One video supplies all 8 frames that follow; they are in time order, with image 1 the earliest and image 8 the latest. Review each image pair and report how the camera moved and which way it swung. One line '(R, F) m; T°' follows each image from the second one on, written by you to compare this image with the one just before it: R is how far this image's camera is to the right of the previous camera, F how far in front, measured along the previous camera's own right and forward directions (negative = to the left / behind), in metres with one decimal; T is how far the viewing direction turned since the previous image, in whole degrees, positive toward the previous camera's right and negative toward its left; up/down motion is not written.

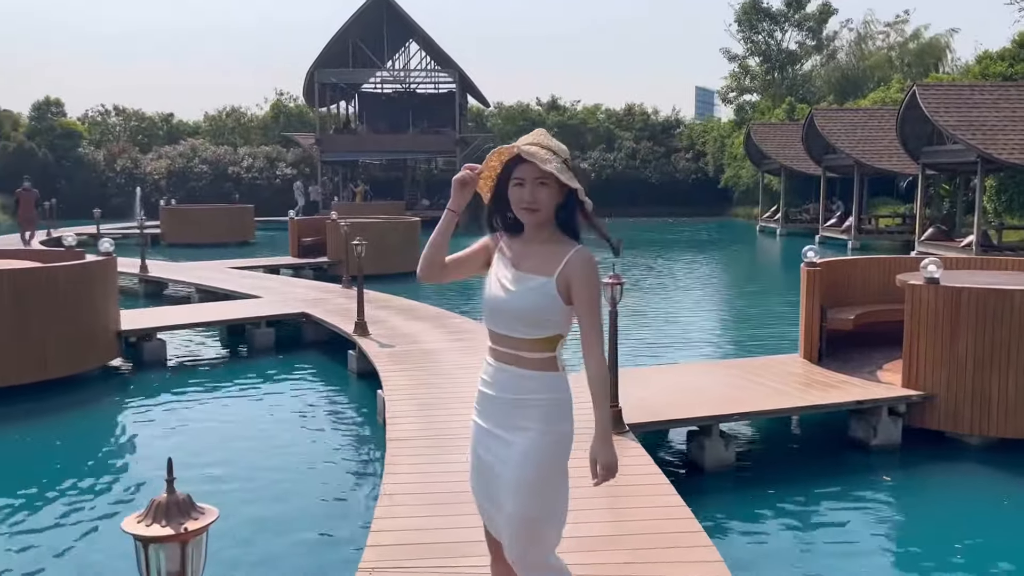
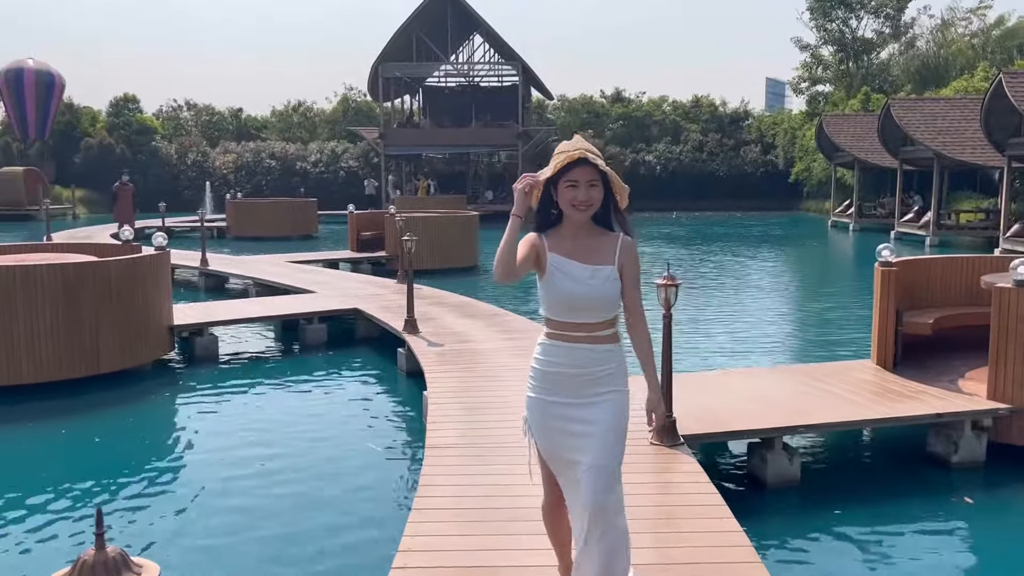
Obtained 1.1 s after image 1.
(+0.1, +0.3) m; -4°
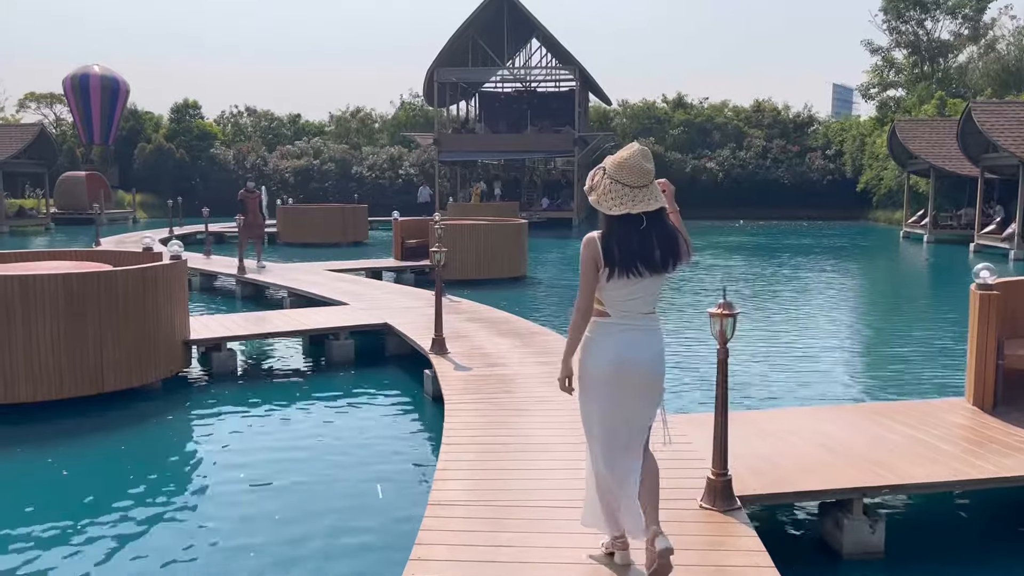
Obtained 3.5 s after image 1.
(+0.2, +0.9) m; -4°
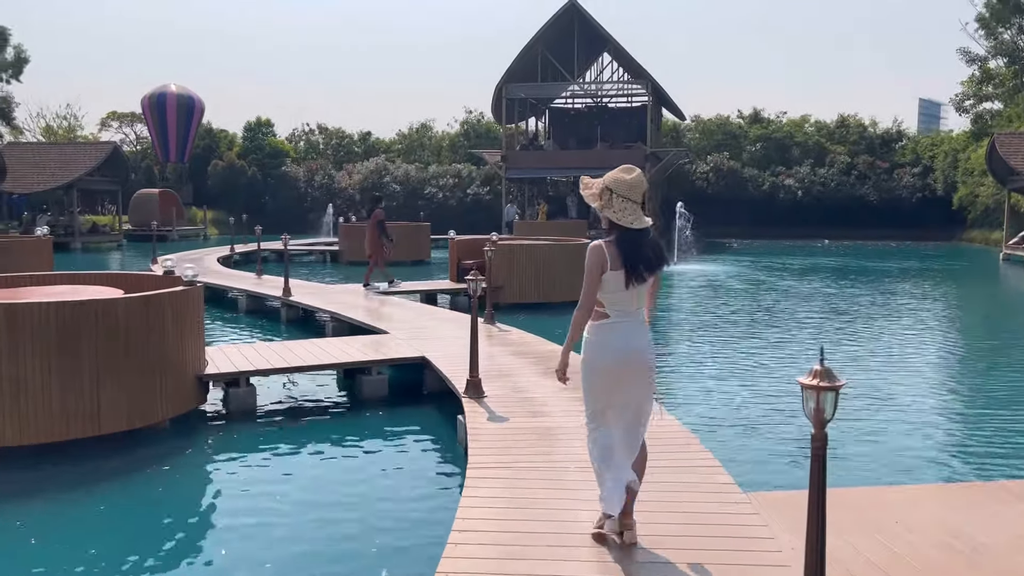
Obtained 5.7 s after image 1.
(+0.2, +1.2) m; -5°
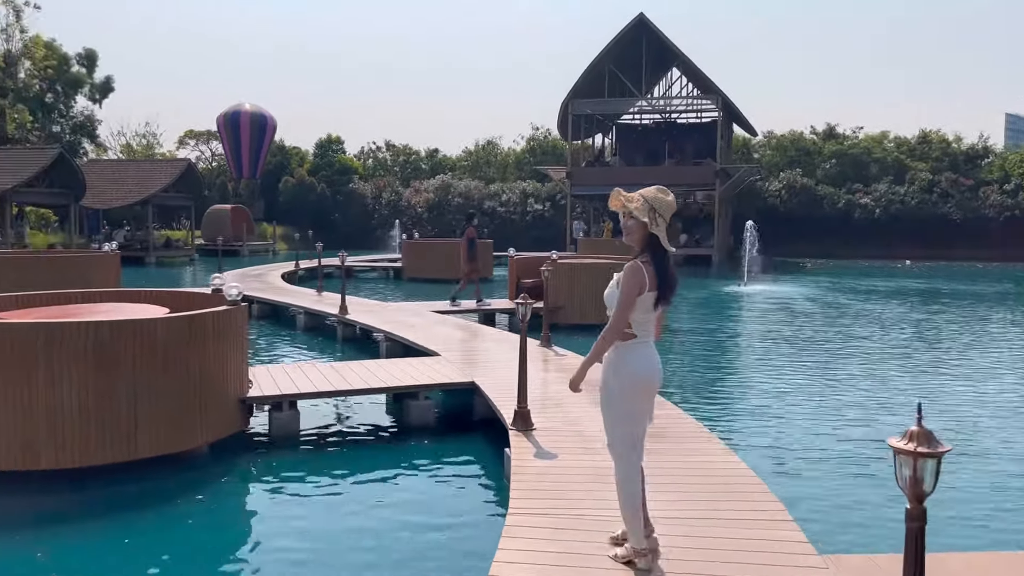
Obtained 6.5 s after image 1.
(+0.1, +0.5) m; -4°
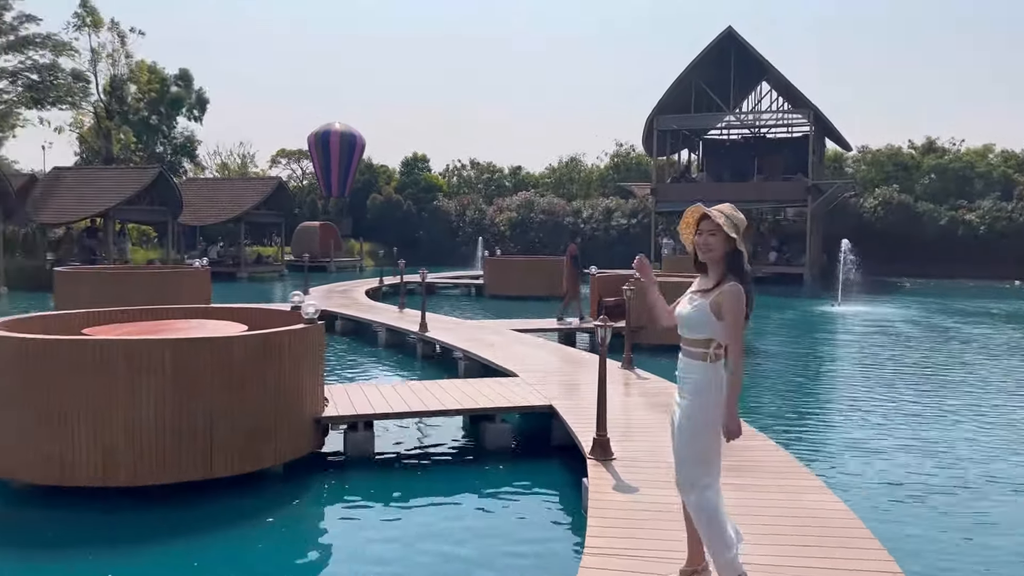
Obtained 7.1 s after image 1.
(0.0, +0.3) m; -5°
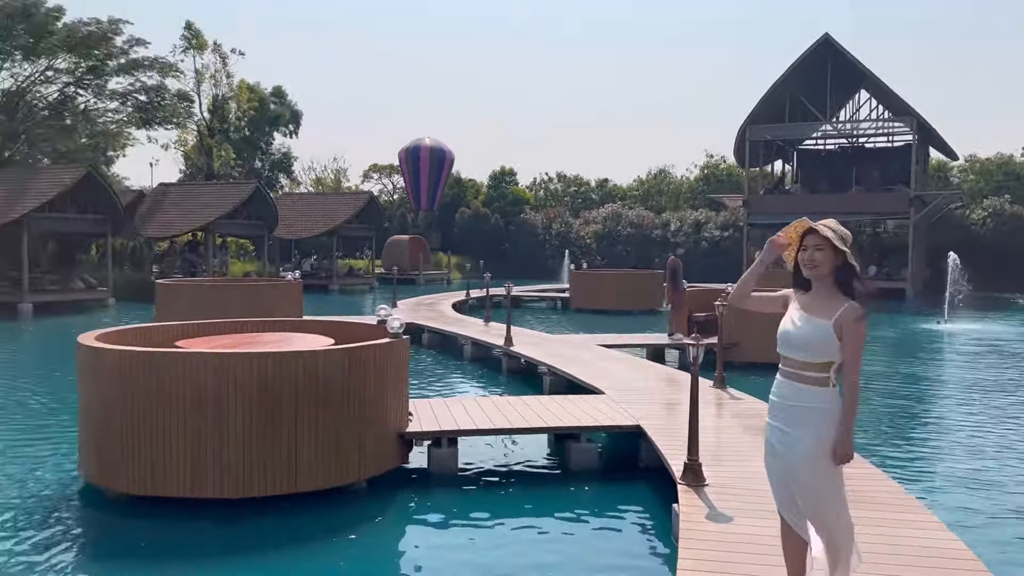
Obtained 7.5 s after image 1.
(0.0, +0.2) m; -6°
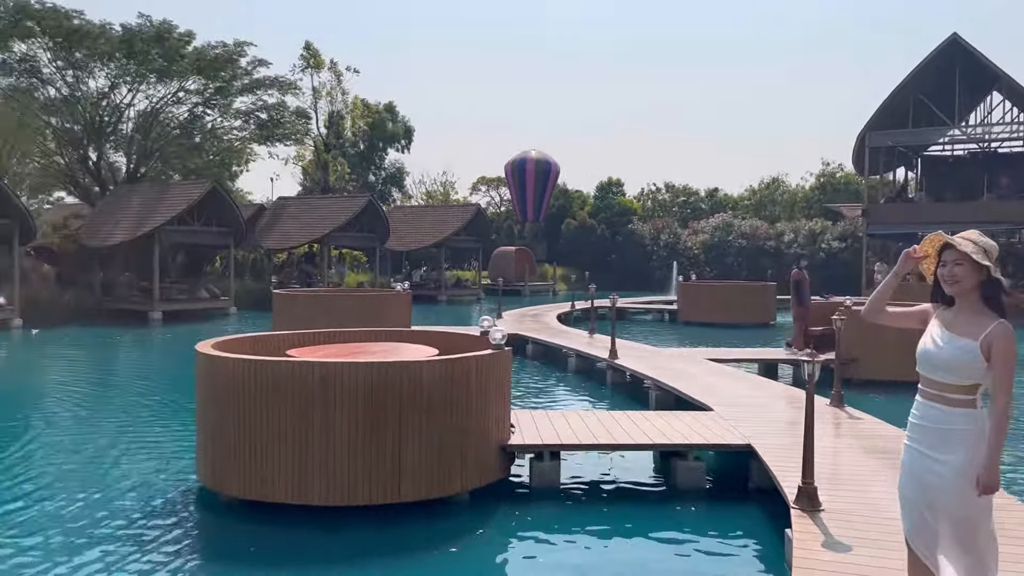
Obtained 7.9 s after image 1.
(0.0, +0.1) m; -7°
